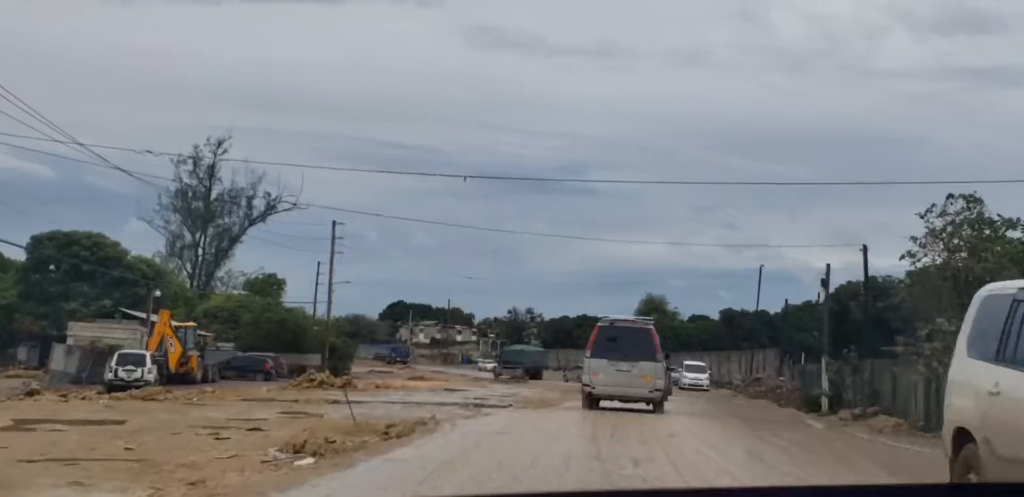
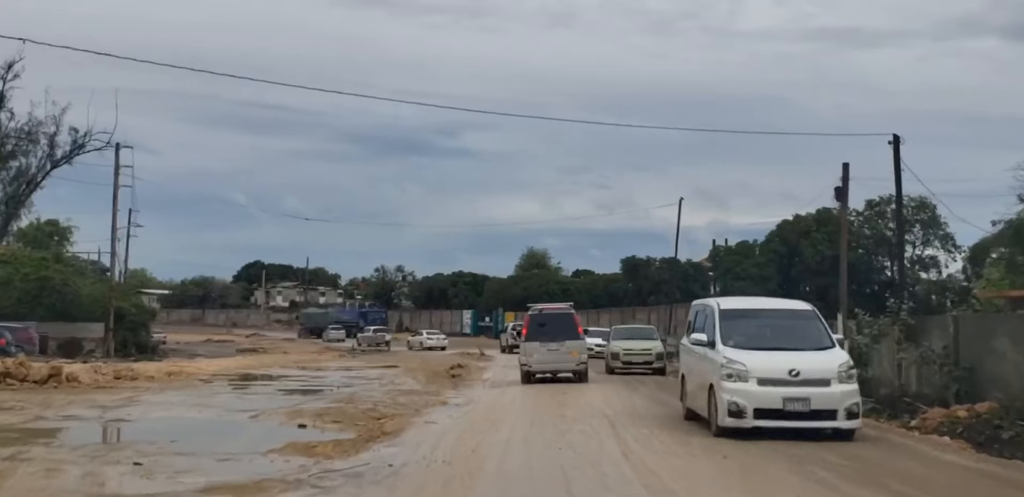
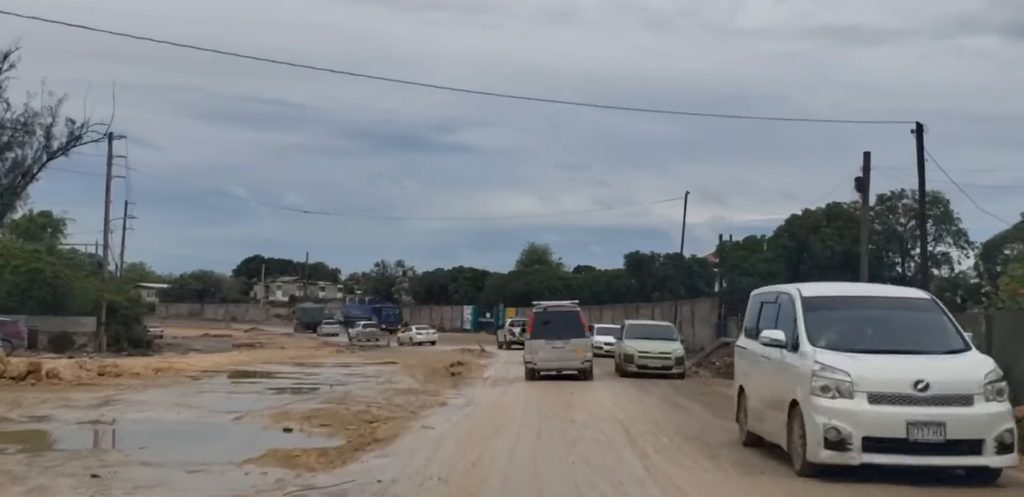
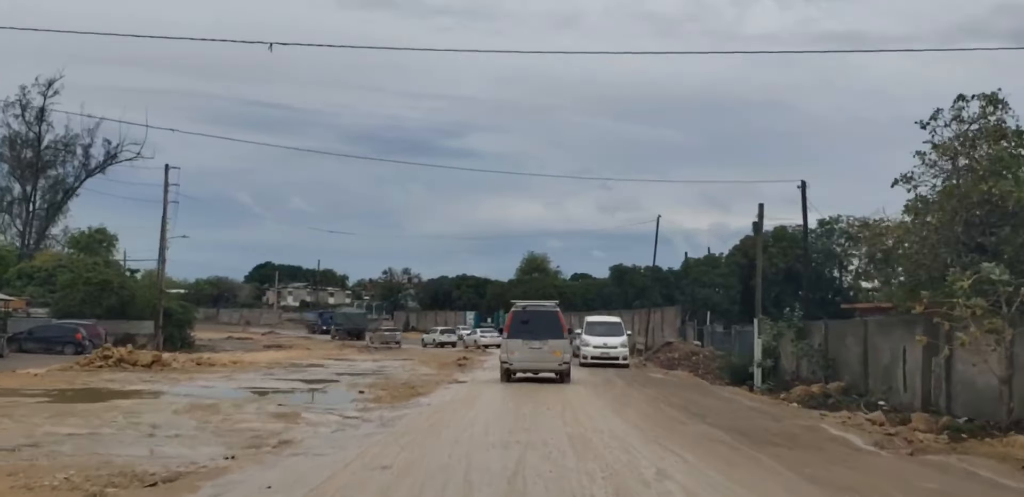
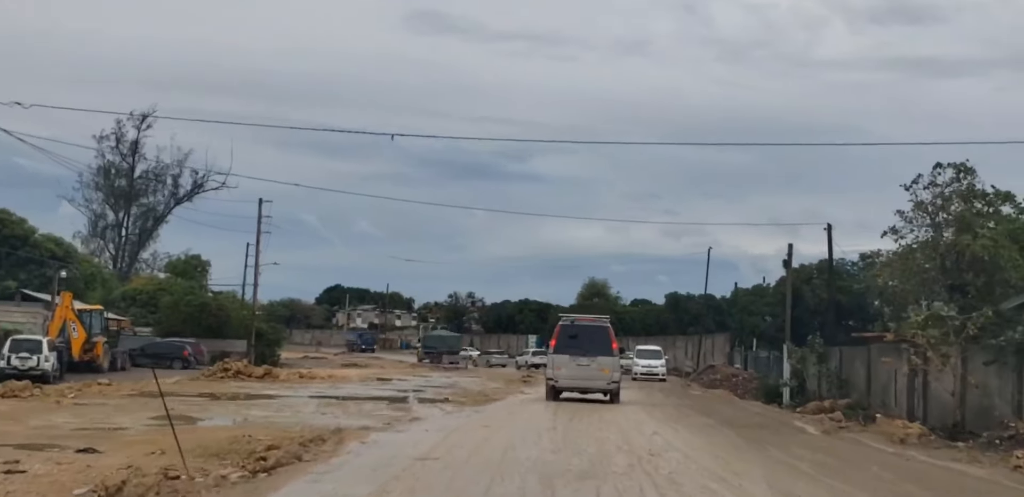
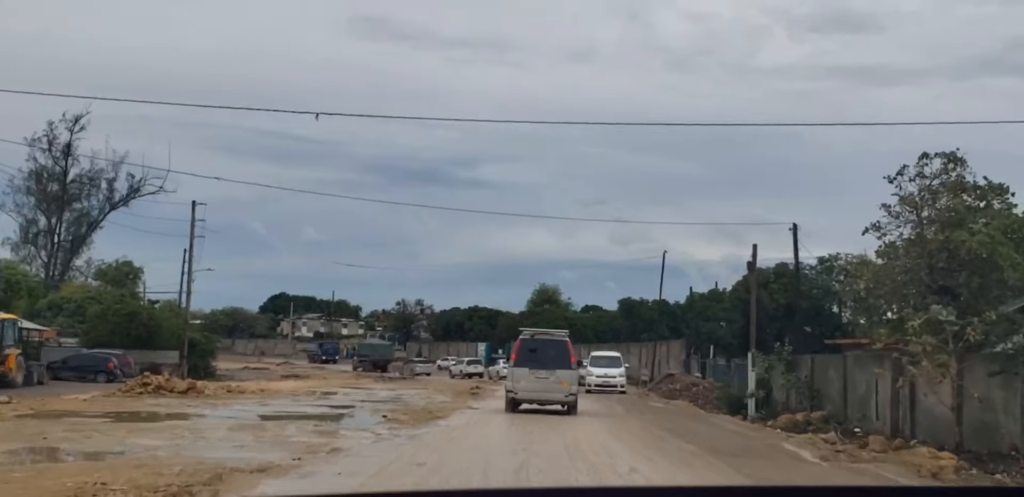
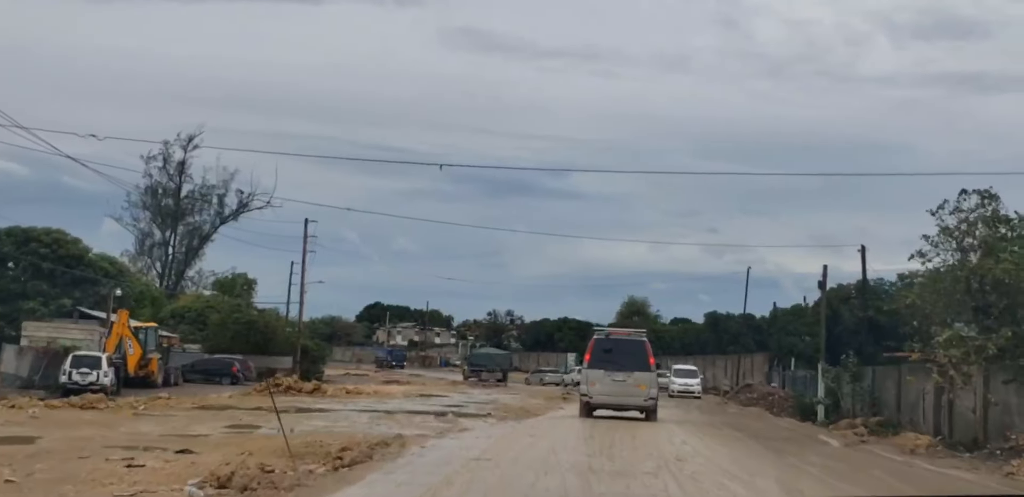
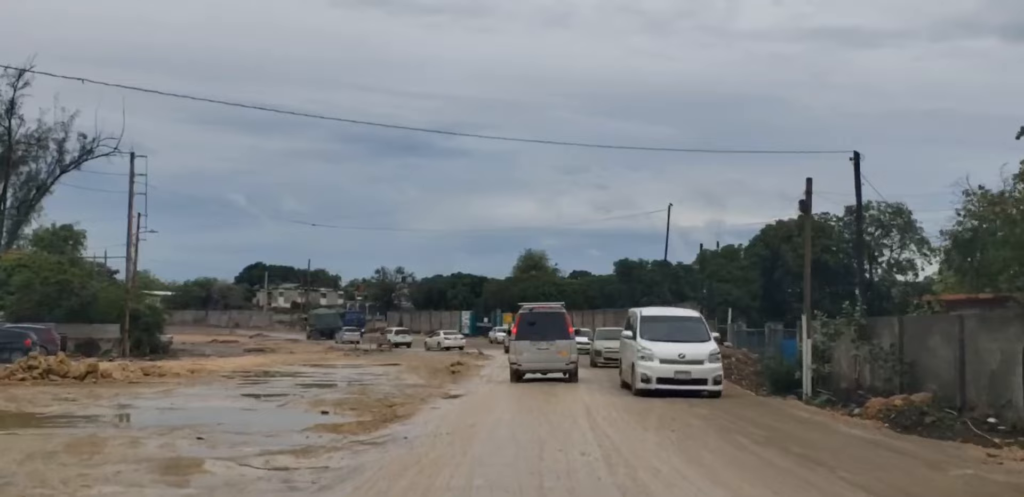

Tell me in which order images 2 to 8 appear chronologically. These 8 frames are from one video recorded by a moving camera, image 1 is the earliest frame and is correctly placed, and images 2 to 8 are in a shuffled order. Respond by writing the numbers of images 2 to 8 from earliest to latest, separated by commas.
7, 5, 6, 4, 8, 2, 3
